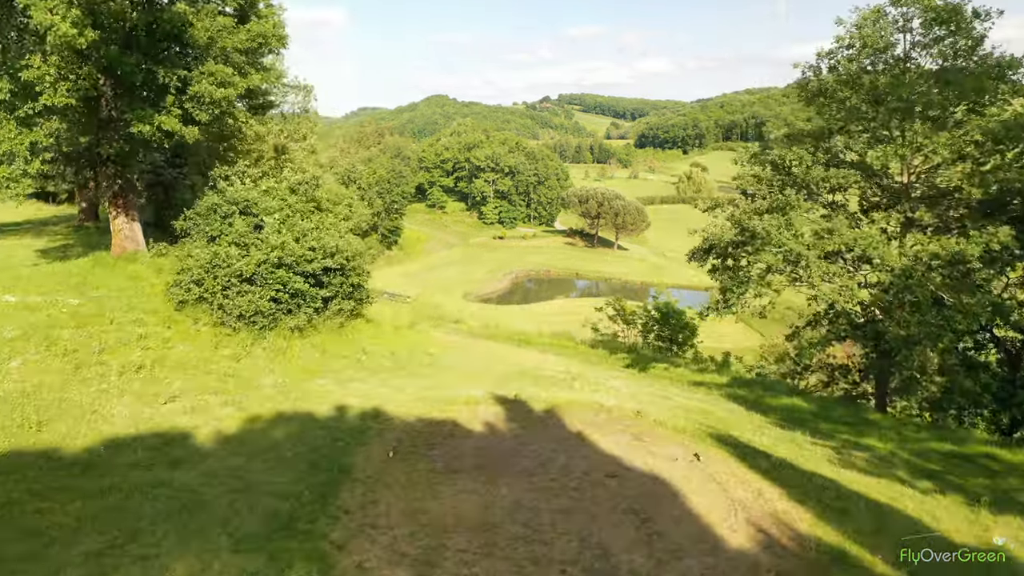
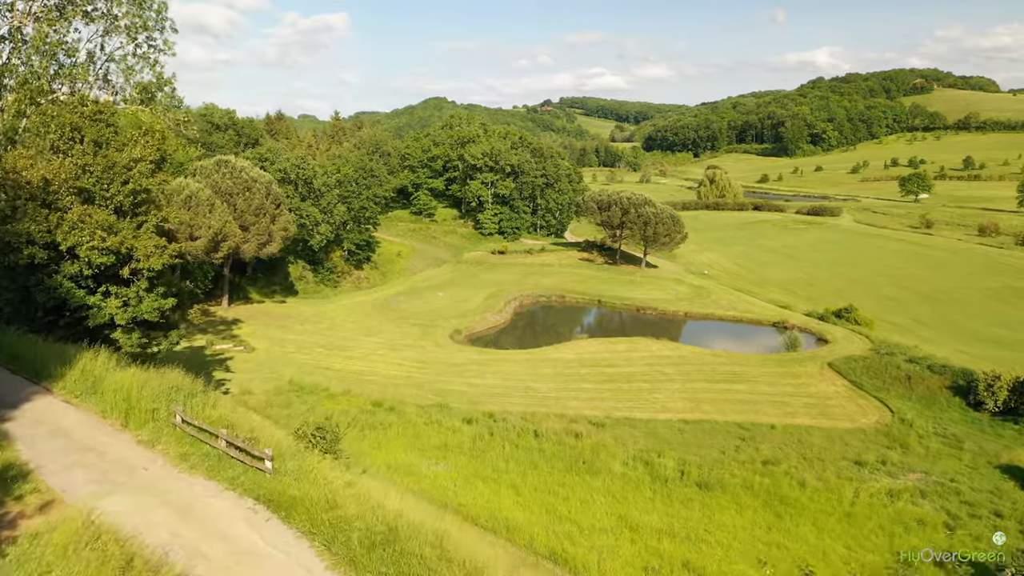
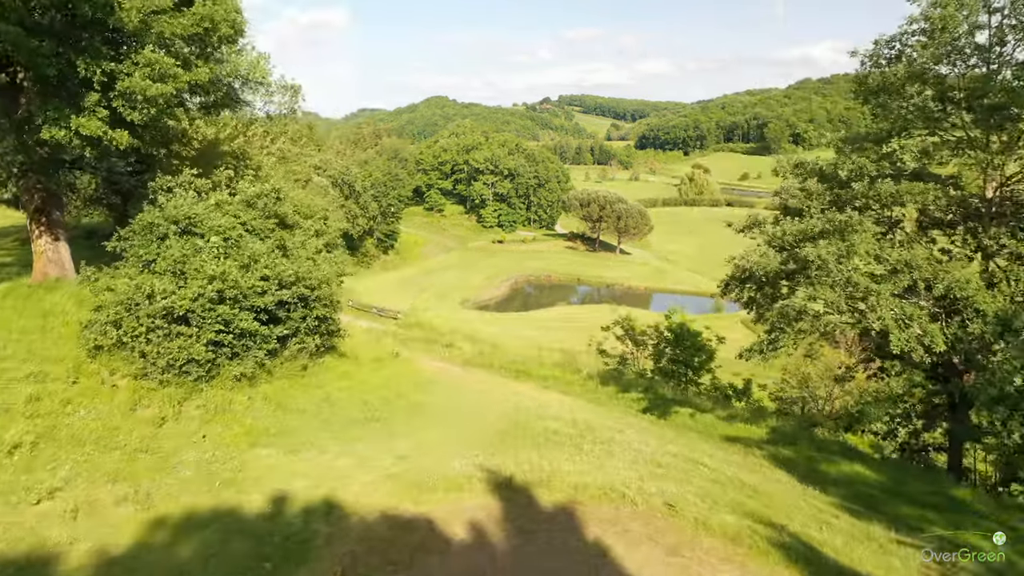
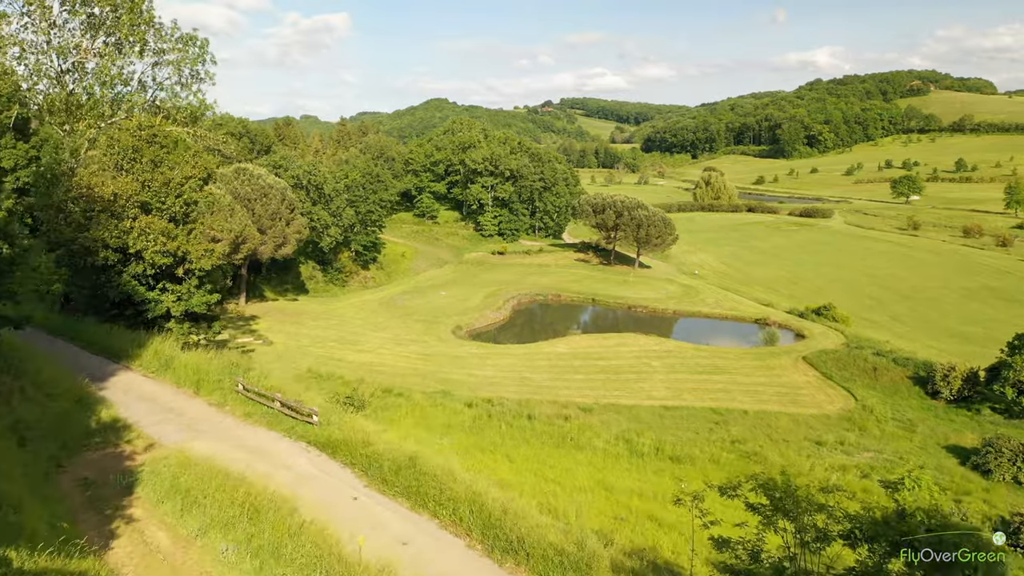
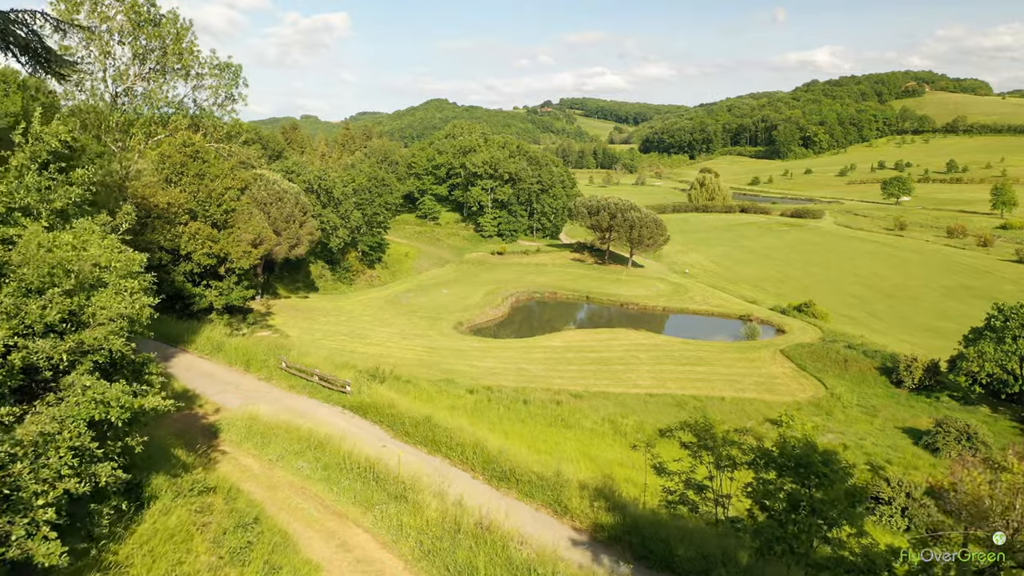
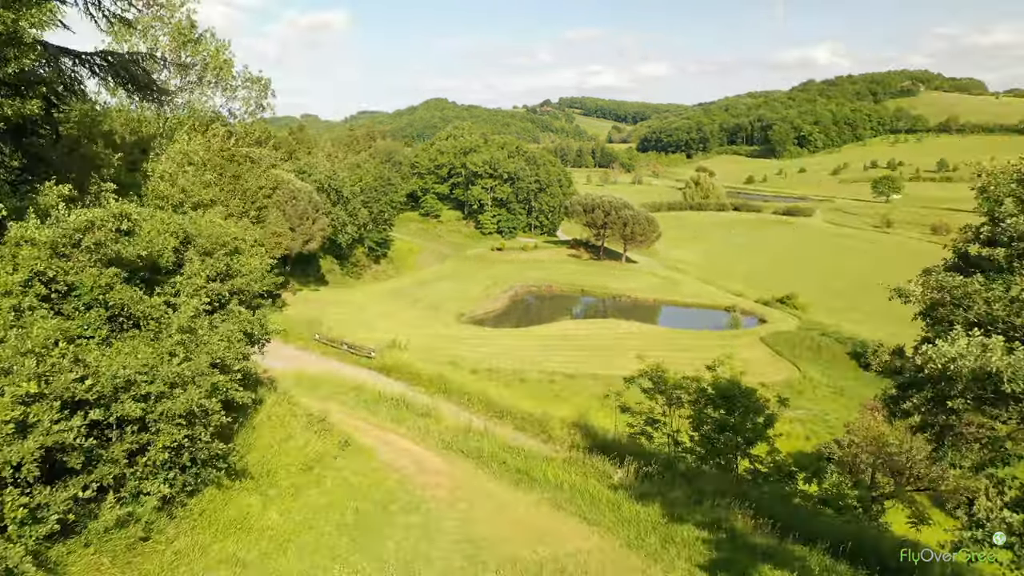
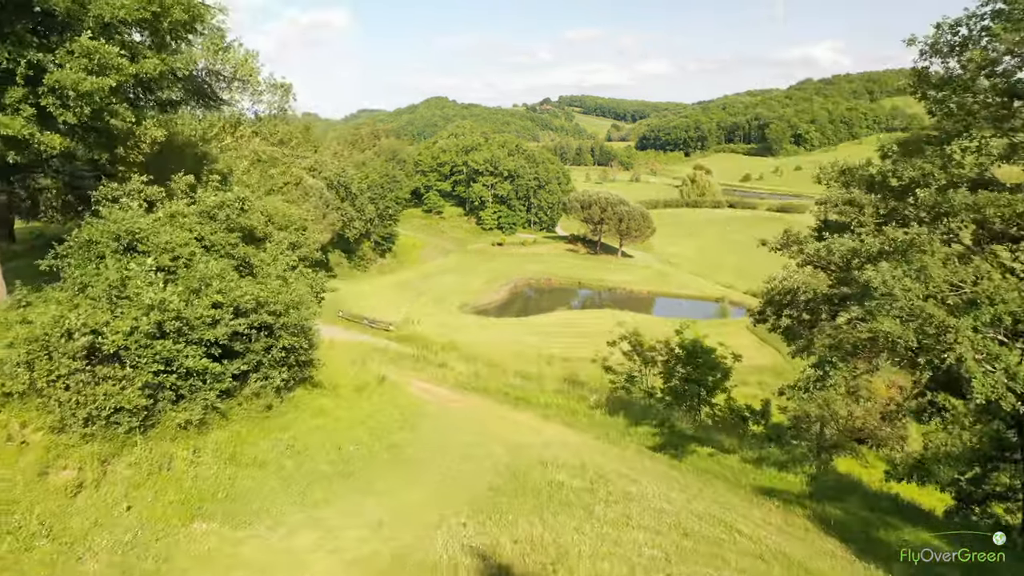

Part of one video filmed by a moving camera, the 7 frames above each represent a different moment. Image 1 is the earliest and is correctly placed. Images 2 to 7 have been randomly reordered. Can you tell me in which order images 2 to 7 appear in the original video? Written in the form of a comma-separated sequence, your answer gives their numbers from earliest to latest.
3, 7, 6, 5, 4, 2
